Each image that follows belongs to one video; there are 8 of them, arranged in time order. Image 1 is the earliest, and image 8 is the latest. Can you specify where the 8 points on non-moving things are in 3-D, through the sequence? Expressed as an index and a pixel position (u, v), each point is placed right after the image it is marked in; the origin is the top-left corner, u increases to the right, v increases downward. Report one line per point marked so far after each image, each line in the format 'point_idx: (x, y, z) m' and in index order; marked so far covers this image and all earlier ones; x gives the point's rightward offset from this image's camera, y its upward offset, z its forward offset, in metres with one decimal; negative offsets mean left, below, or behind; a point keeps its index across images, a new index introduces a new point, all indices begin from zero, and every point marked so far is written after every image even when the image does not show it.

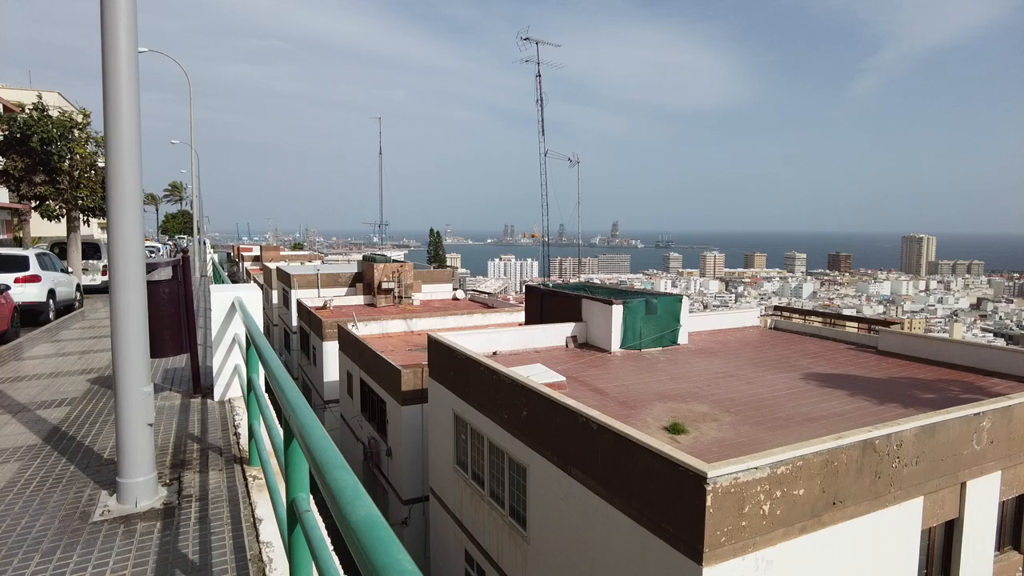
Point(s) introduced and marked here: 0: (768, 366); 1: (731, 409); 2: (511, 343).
0: (+5.2, -1.6, +13.4) m
1: (+3.5, -1.9, +10.4) m
2: (0.0, -1.2, +14.3) m
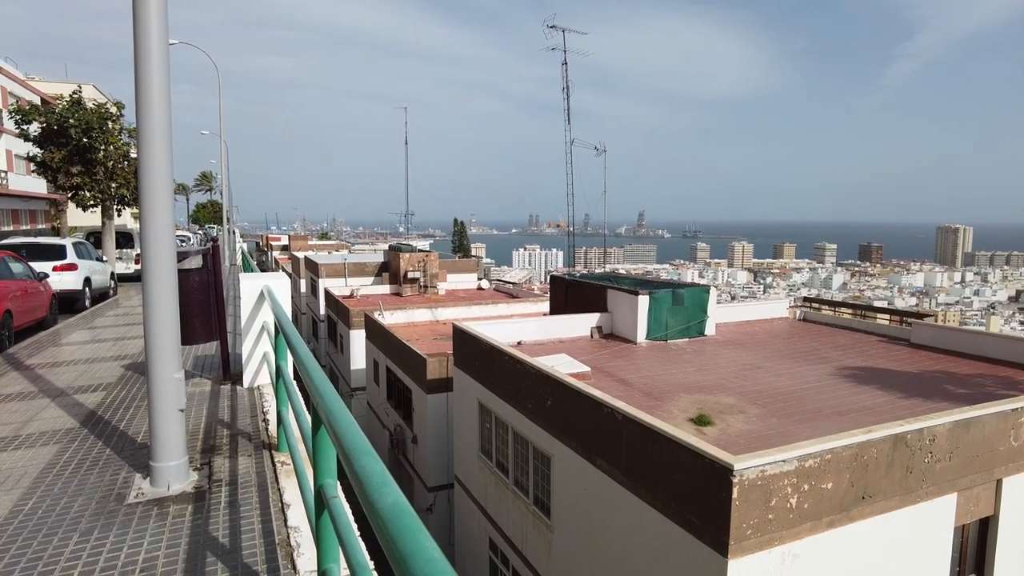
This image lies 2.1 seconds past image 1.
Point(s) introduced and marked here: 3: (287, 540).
0: (+5.7, -1.4, +13.2) m
1: (+3.8, -1.8, +10.2) m
2: (+0.5, -1.0, +14.3) m
3: (-0.9, -1.0, +2.6) m
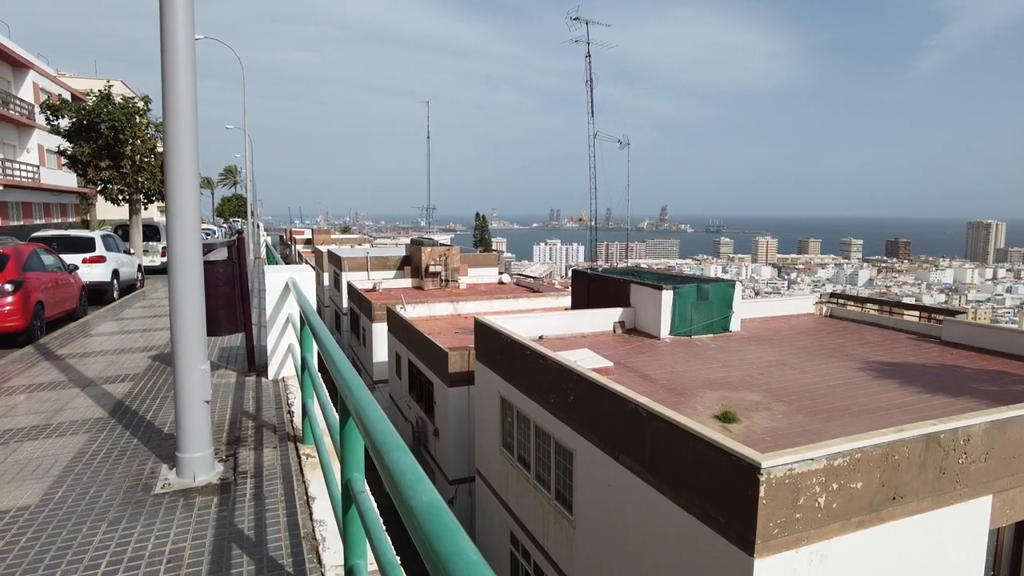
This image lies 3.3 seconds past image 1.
0: (+6.2, -1.3, +12.9) m
1: (+4.2, -1.7, +10.1) m
2: (+1.0, -0.9, +14.2) m
3: (-0.8, -1.0, +2.6) m
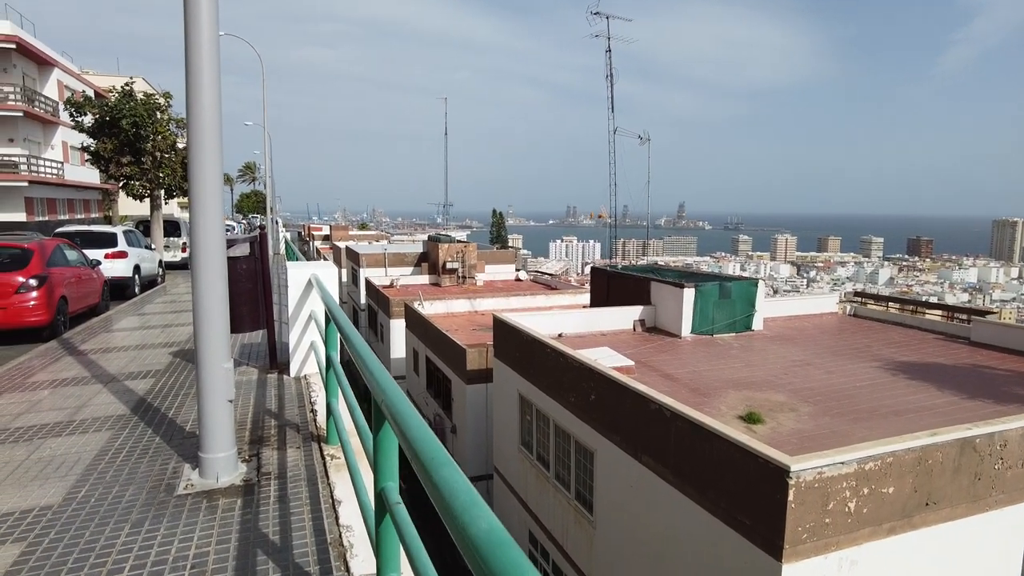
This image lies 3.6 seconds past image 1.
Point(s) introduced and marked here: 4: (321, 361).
0: (+6.5, -1.3, +12.7) m
1: (+4.5, -1.7, +9.9) m
2: (+1.4, -0.8, +14.1) m
3: (-0.7, -1.0, +2.5) m
4: (-1.3, -0.5, +4.3) m
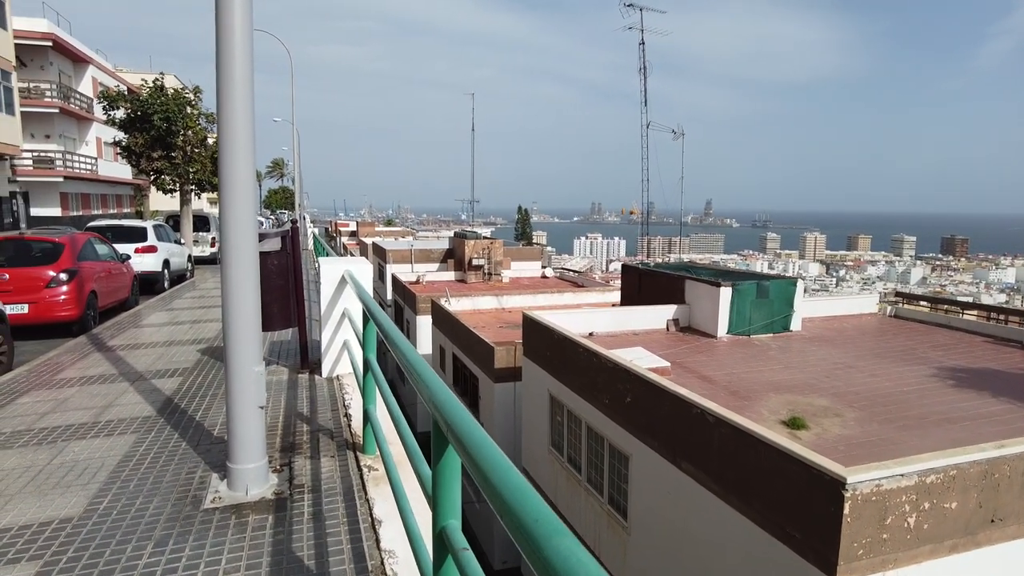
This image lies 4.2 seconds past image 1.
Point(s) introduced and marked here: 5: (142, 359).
0: (+7.1, -1.3, +12.2) m
1: (+4.9, -1.7, +9.4) m
2: (+2.0, -0.8, +13.7) m
3: (-0.5, -1.0, +2.3) m
4: (-1.0, -0.4, +4.0) m
5: (-3.2, -0.6, +5.6) m
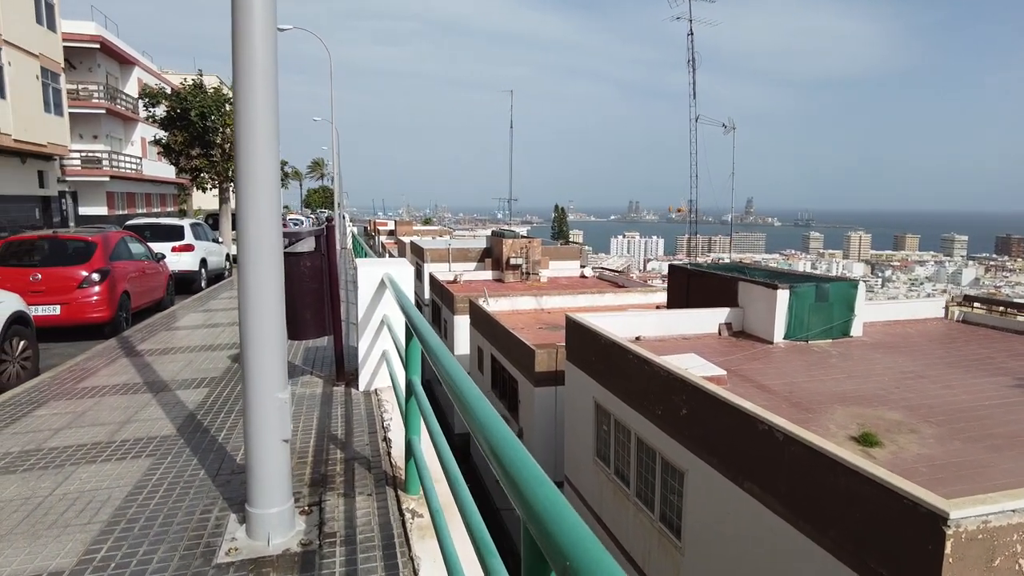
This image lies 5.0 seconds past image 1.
0: (+7.9, -1.4, +11.3) m
1: (+5.6, -1.7, +8.6) m
2: (+2.9, -0.8, +13.1) m
3: (-0.2, -1.0, +1.8) m
4: (-0.7, -0.5, +3.6) m
5: (-2.8, -0.6, +5.3) m
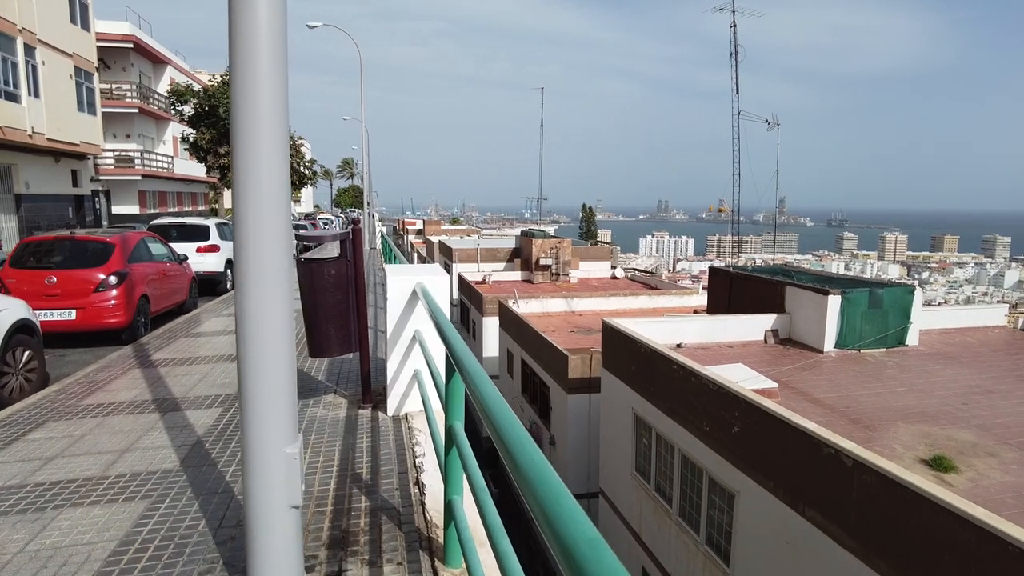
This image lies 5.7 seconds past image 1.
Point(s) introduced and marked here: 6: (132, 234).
0: (+8.4, -1.5, +10.4) m
1: (+6.0, -1.8, +7.9) m
2: (+3.5, -0.9, +12.4) m
3: (-0.1, -1.1, +1.3) m
4: (-0.4, -0.5, +3.1) m
5: (-2.4, -0.7, +4.9) m
6: (-4.3, +0.6, +7.4) m
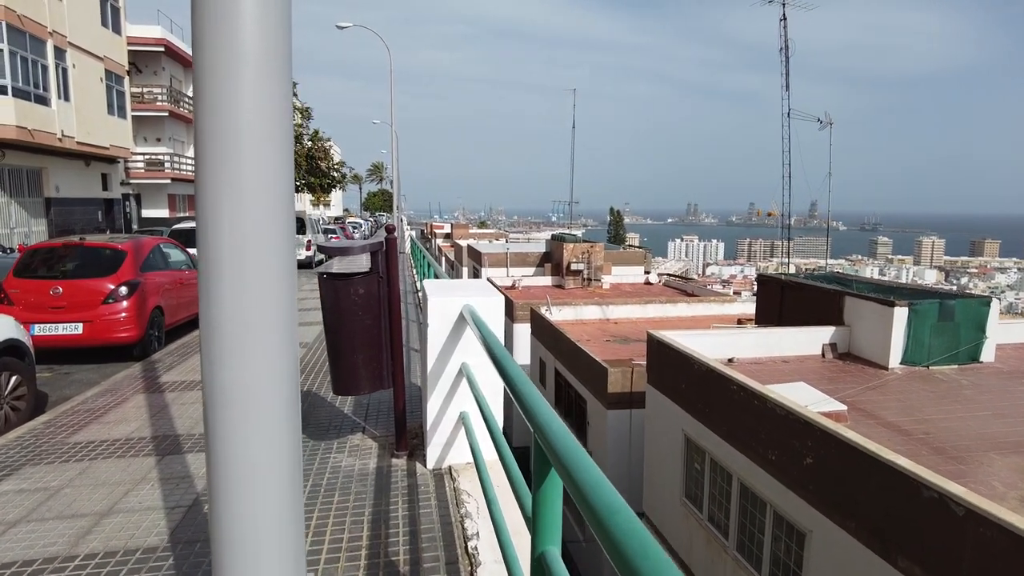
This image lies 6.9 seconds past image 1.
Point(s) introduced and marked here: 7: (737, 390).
0: (+9.0, -1.7, +9.3) m
1: (+6.5, -2.0, +6.9) m
2: (+4.2, -1.1, +11.6) m
3: (+0.2, -1.2, +0.5) m
4: (-0.1, -0.6, +2.4) m
5: (-2.1, -0.8, +4.2) m
6: (-3.8, +0.5, +6.9) m
7: (+2.7, -1.2, +8.0) m
